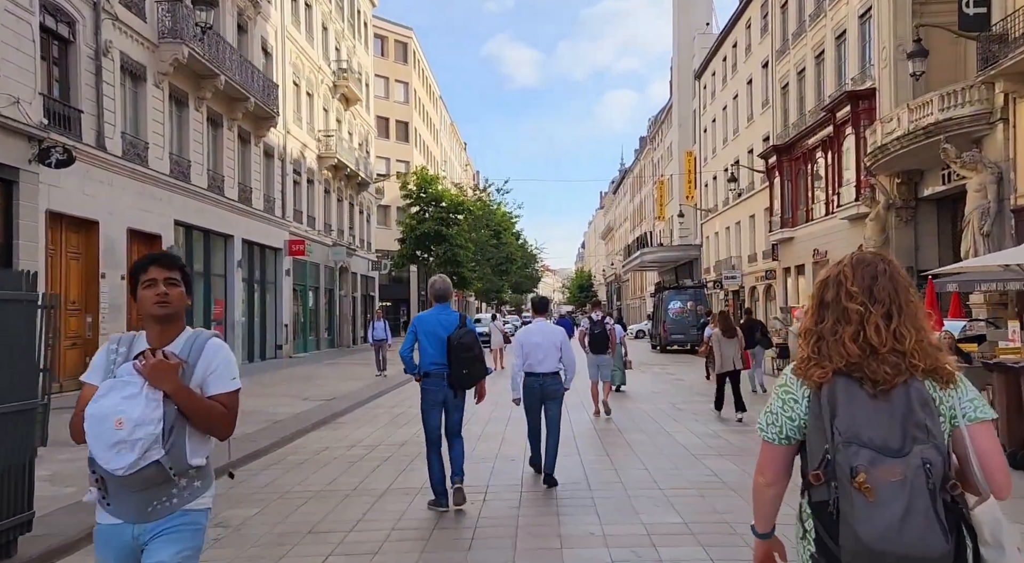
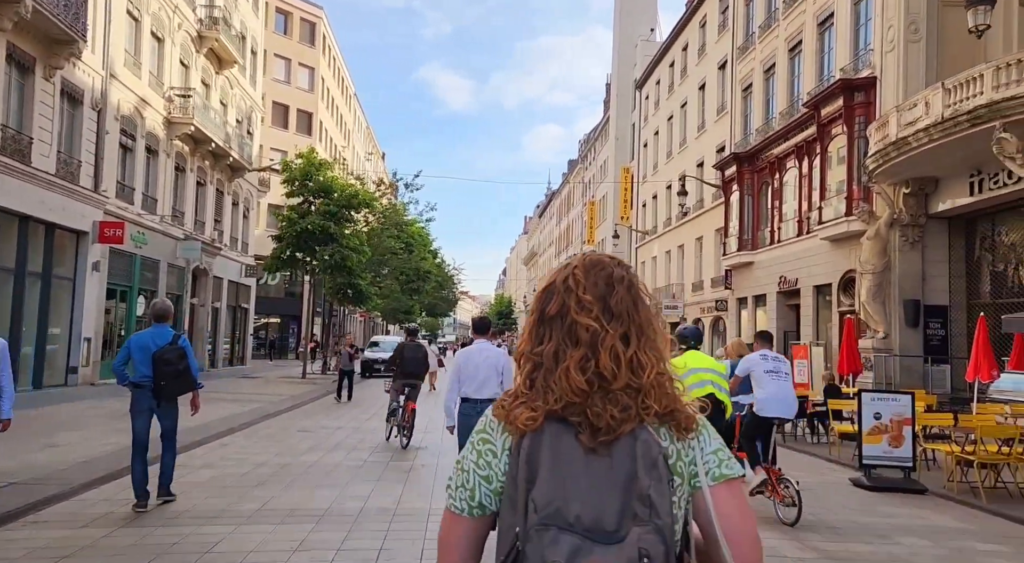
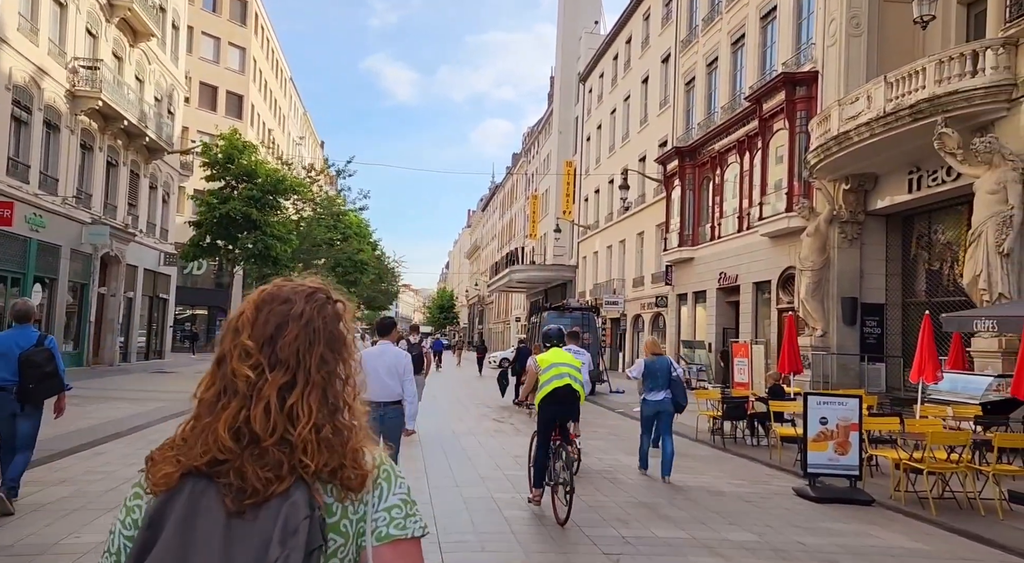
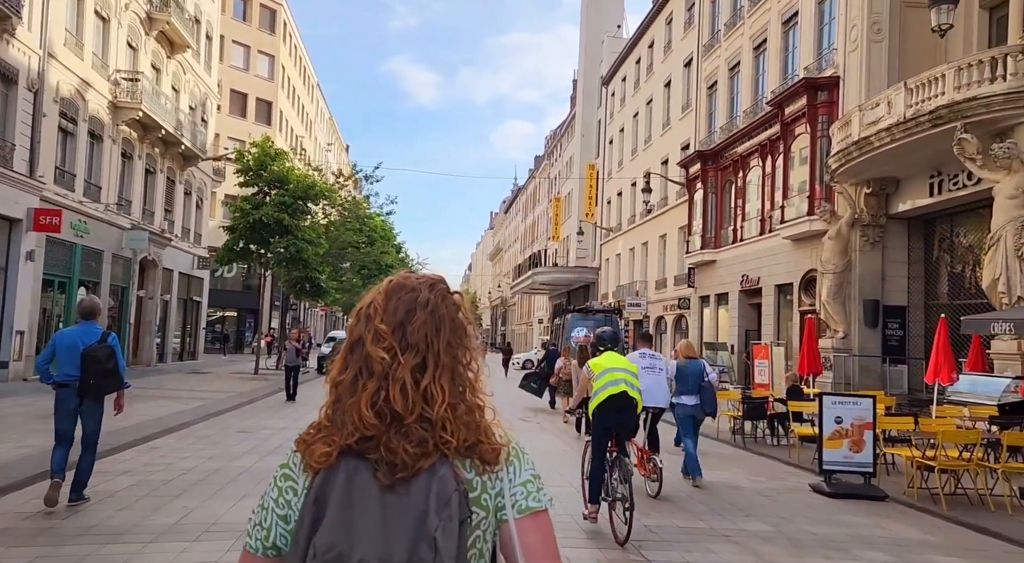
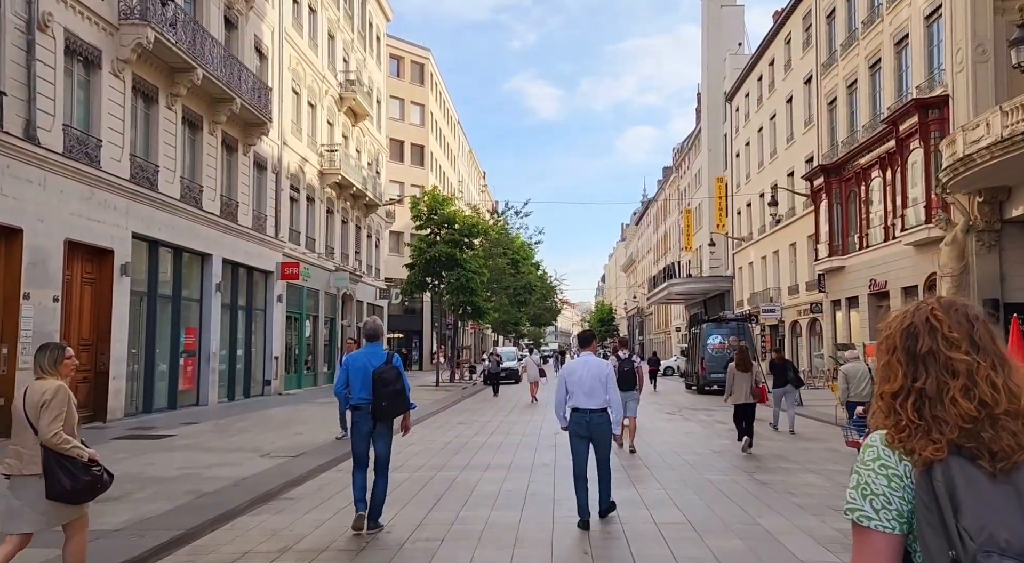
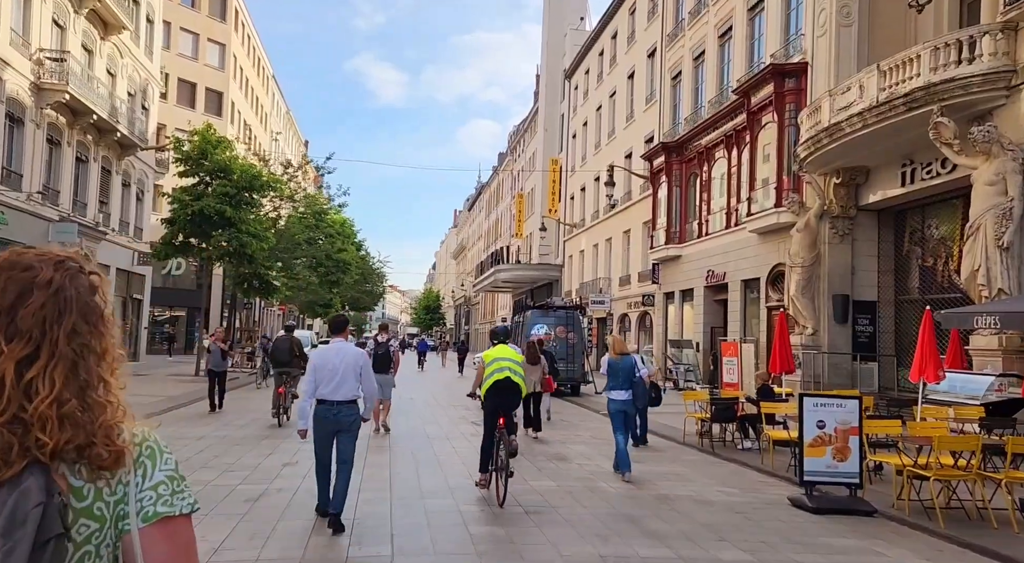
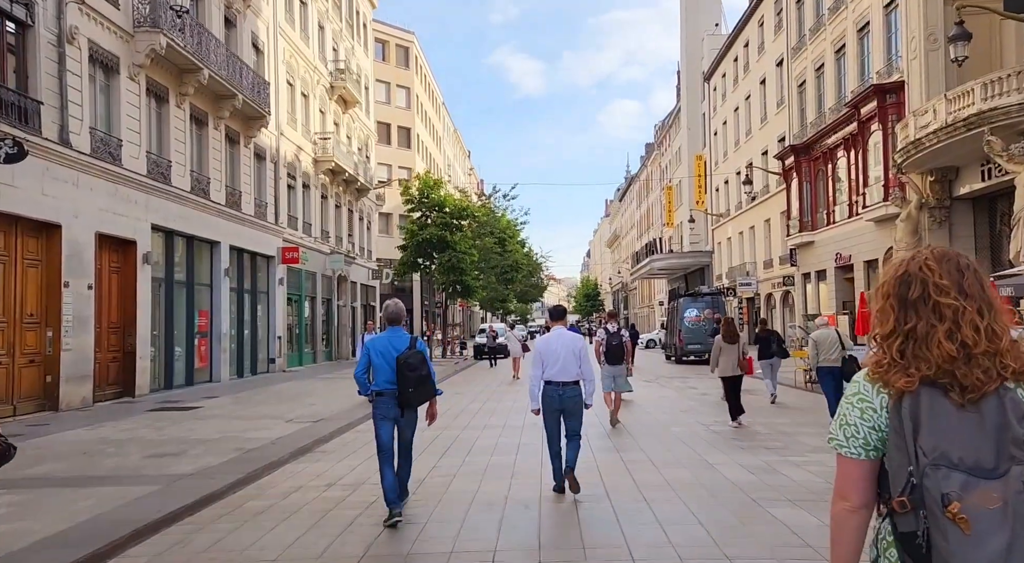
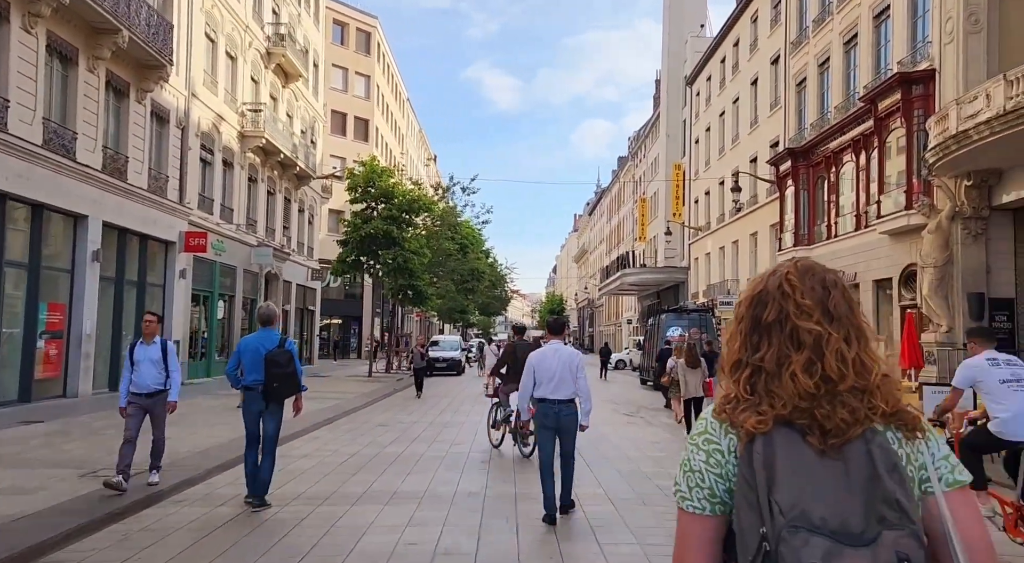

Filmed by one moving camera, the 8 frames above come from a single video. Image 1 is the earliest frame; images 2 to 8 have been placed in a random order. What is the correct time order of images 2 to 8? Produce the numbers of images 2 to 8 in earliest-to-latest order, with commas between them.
7, 5, 8, 2, 4, 3, 6
